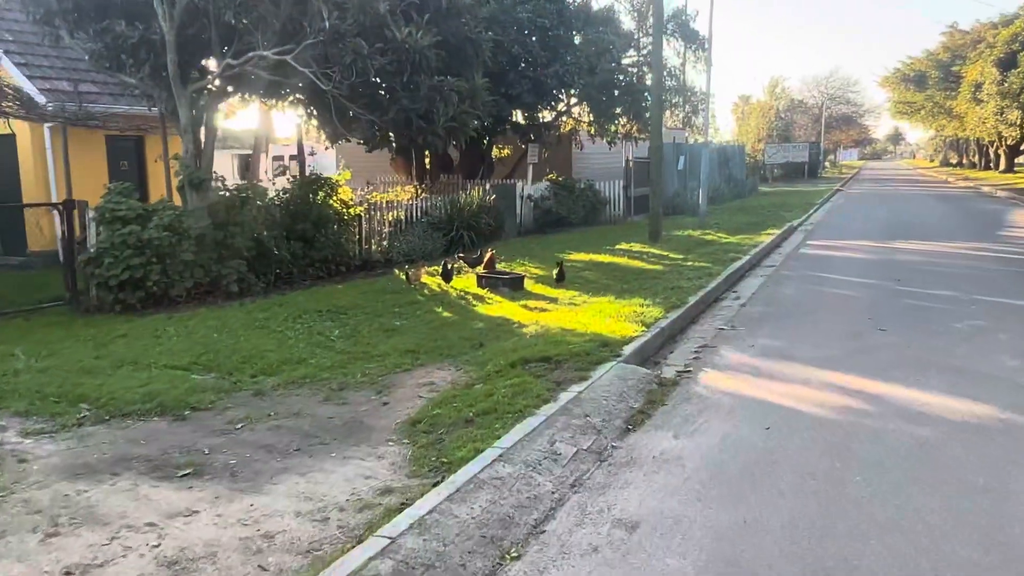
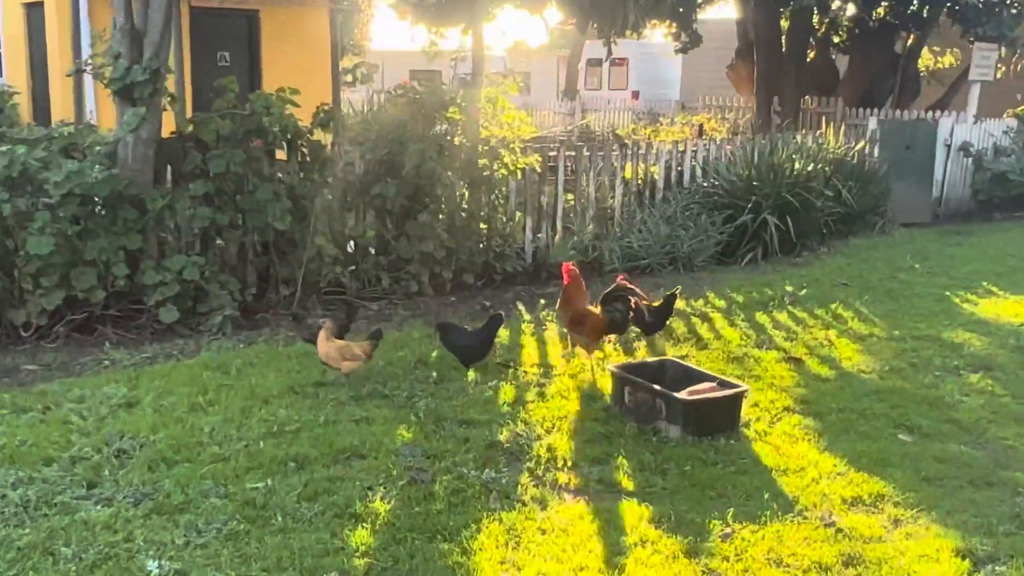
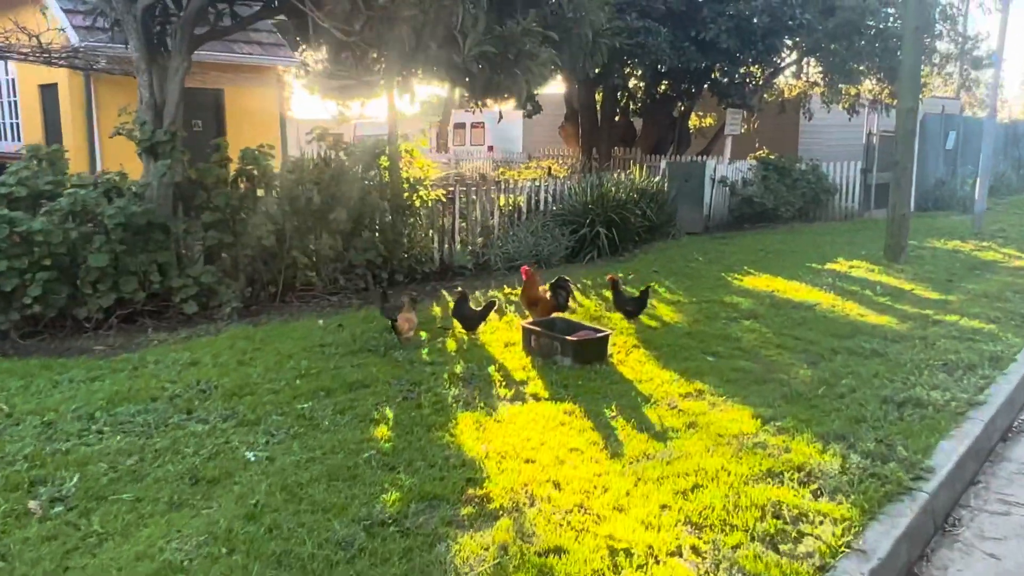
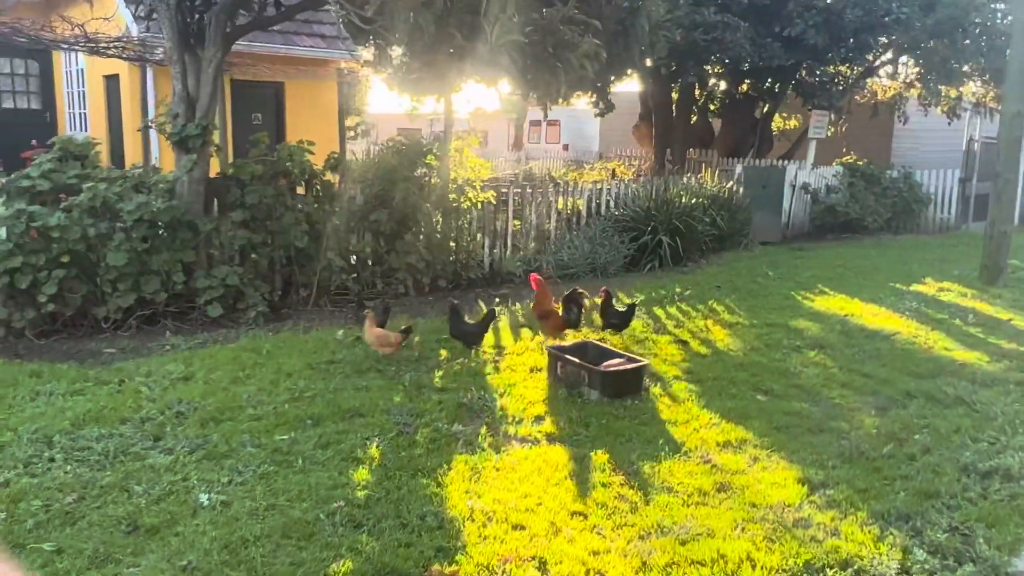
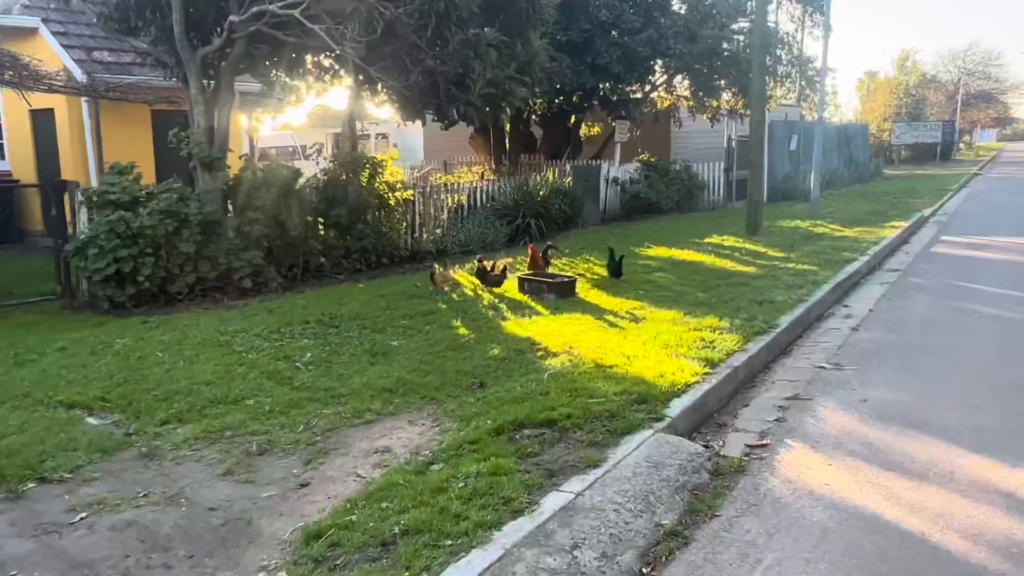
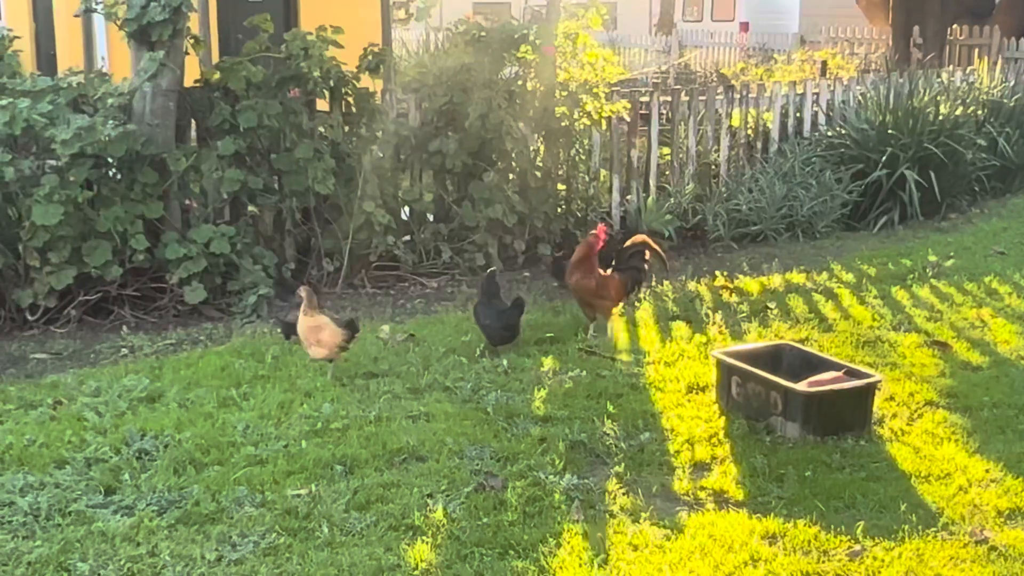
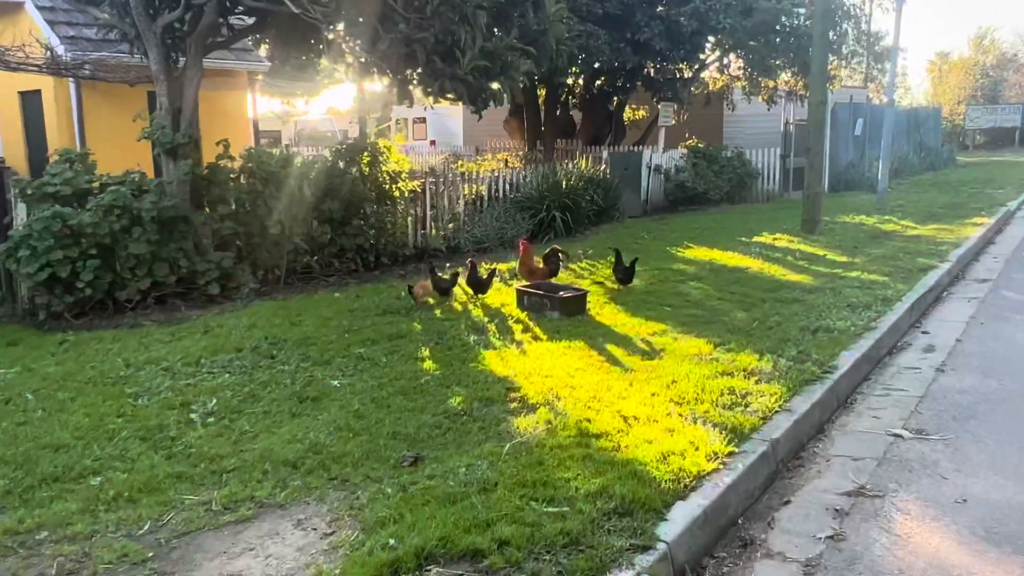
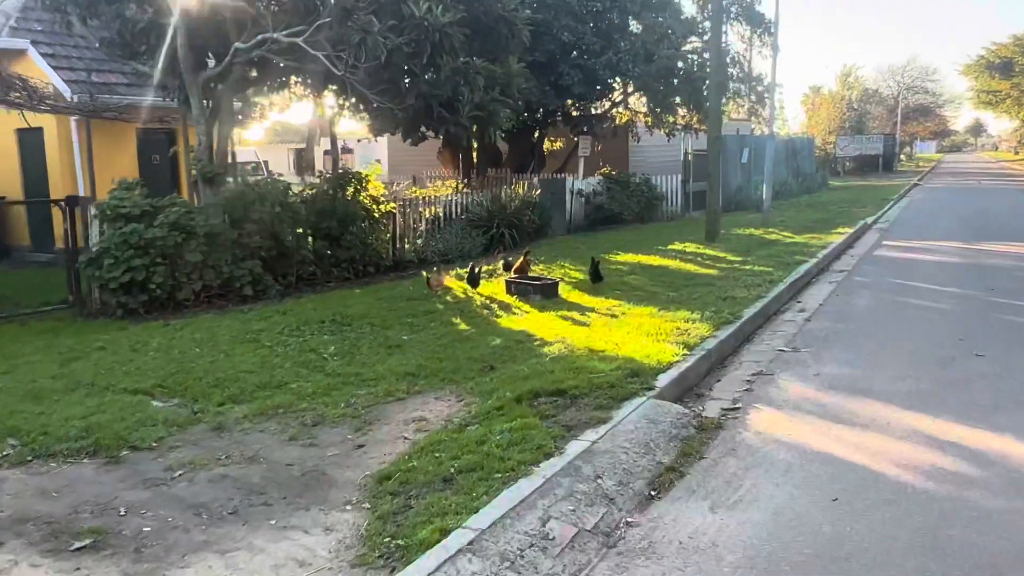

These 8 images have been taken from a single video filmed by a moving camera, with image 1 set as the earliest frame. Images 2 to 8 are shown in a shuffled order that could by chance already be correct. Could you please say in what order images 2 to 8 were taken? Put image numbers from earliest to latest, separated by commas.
8, 5, 7, 3, 4, 2, 6
